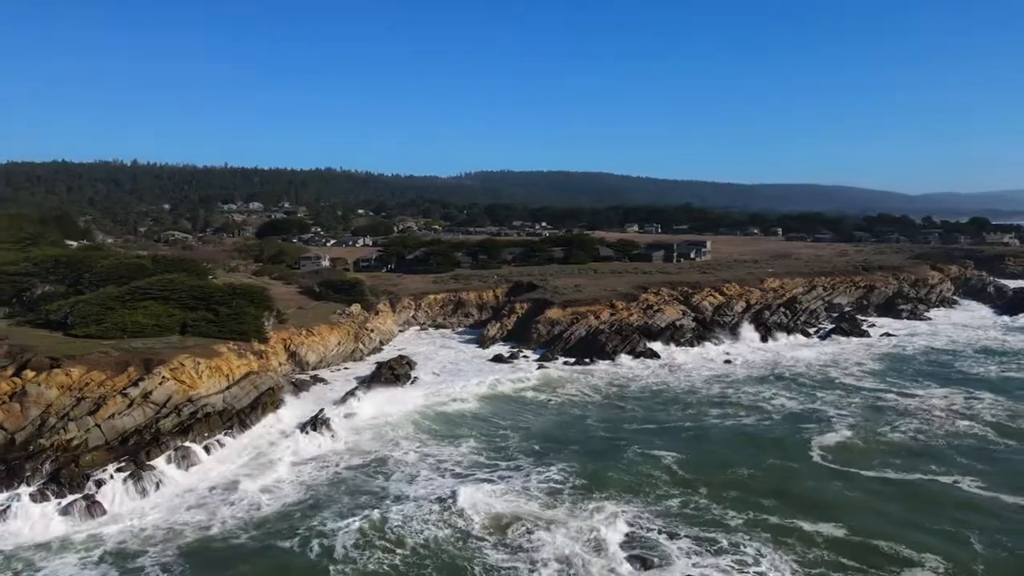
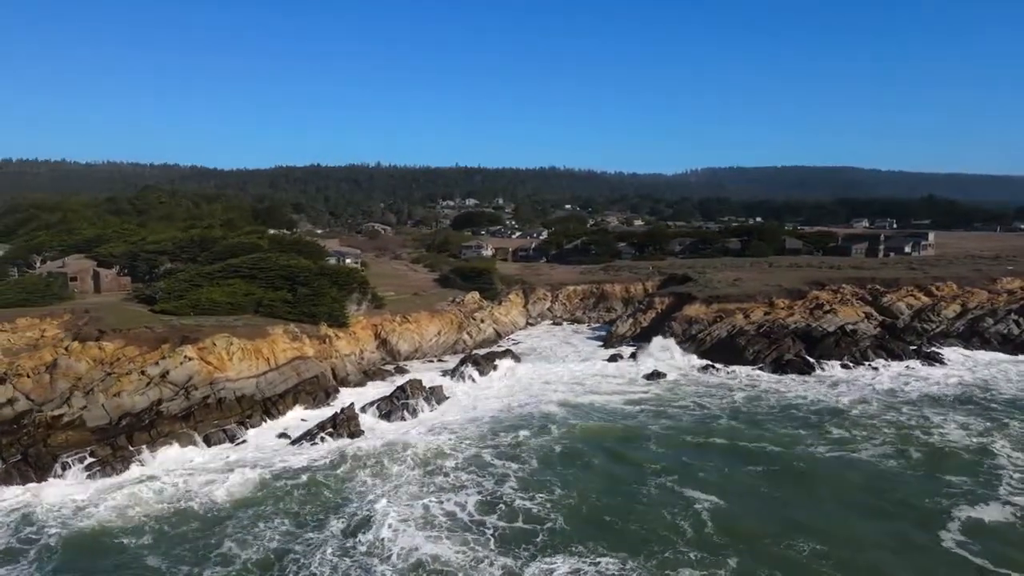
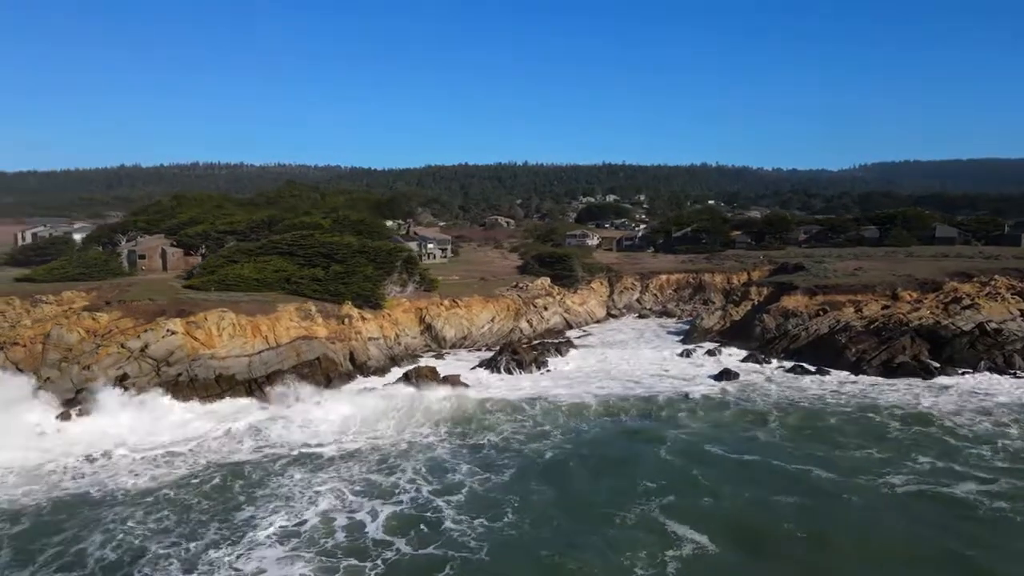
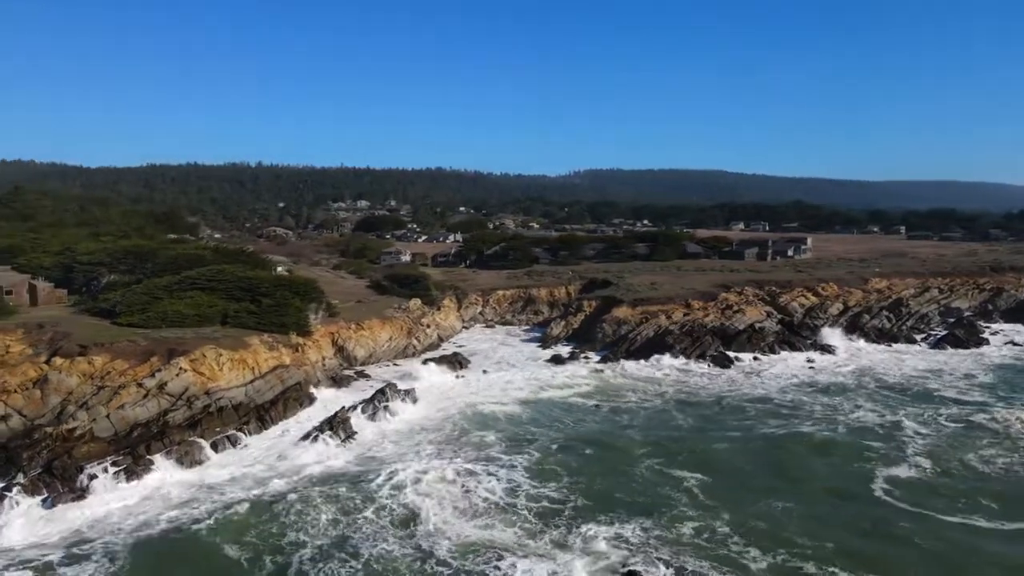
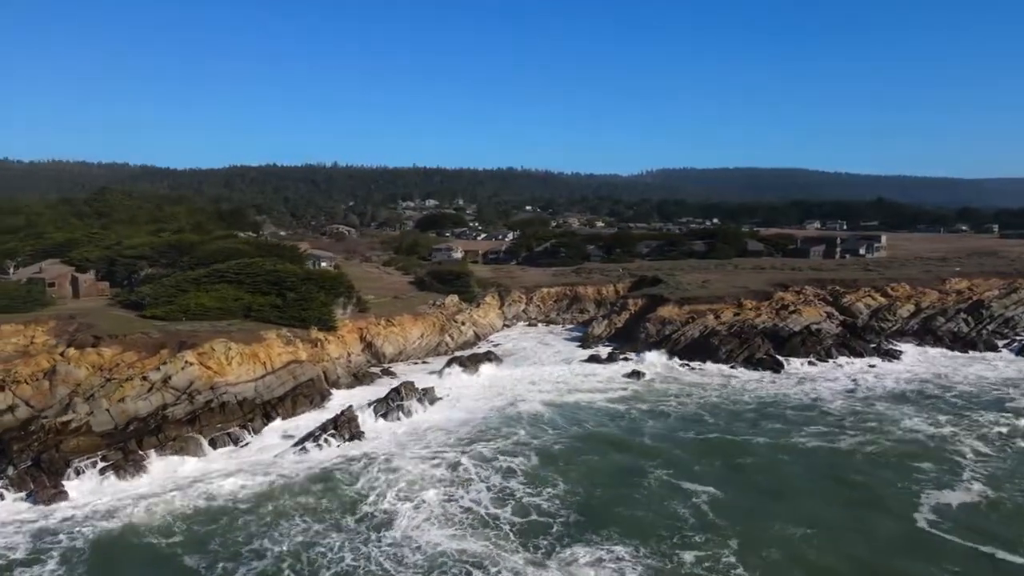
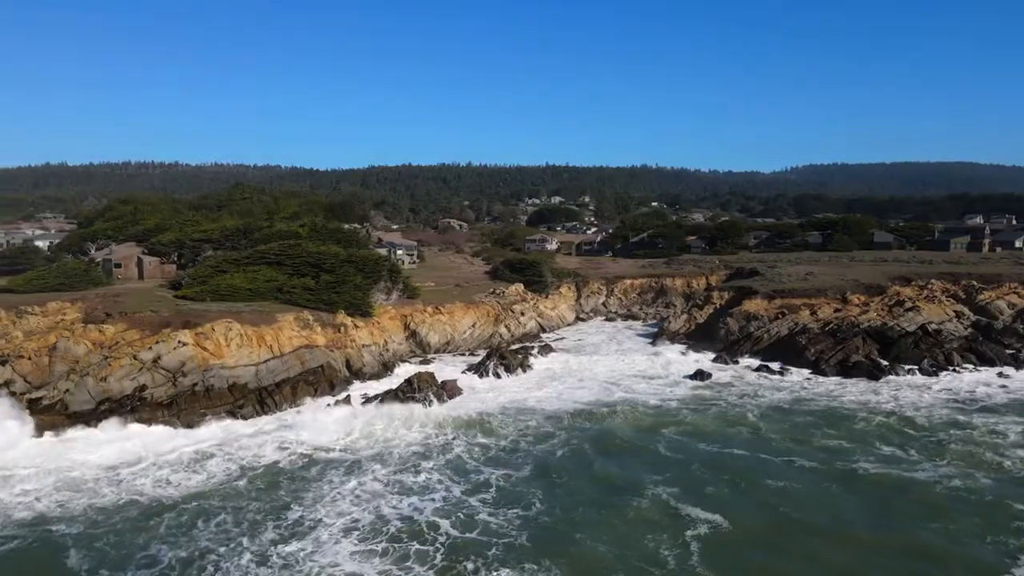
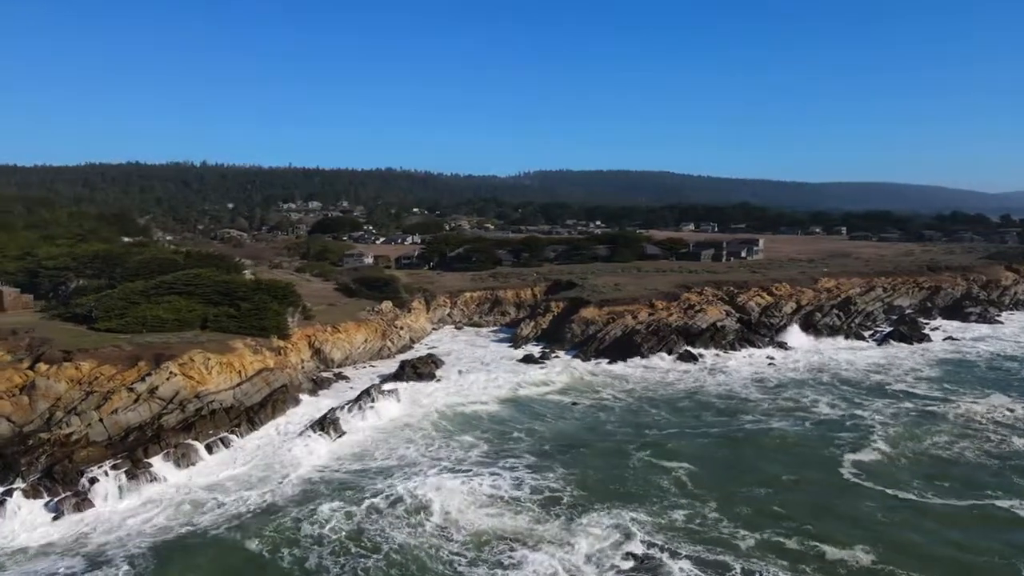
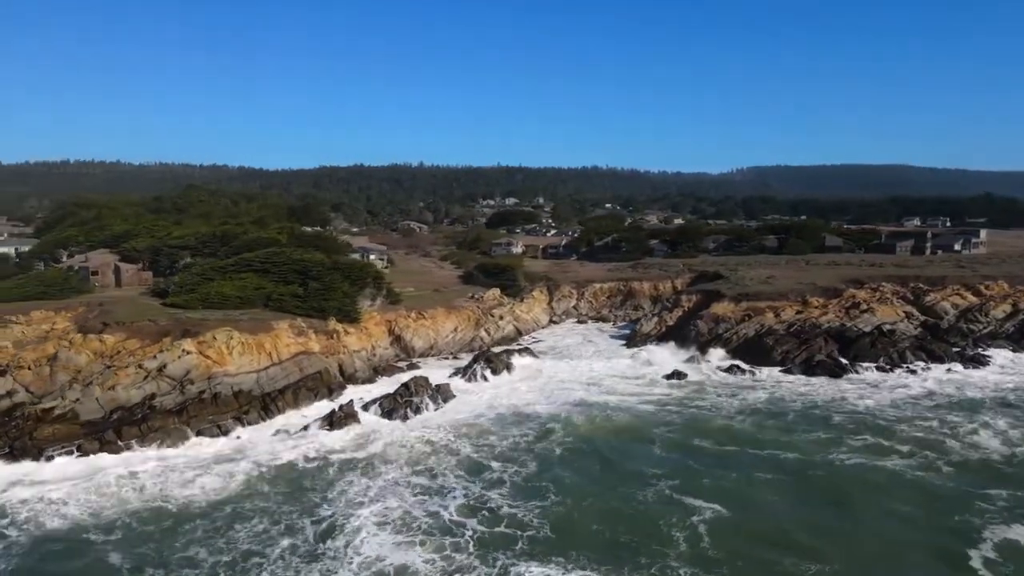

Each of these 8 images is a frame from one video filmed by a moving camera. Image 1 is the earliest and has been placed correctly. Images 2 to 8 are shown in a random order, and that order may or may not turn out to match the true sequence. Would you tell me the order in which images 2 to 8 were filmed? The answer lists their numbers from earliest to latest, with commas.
7, 4, 5, 2, 8, 6, 3
